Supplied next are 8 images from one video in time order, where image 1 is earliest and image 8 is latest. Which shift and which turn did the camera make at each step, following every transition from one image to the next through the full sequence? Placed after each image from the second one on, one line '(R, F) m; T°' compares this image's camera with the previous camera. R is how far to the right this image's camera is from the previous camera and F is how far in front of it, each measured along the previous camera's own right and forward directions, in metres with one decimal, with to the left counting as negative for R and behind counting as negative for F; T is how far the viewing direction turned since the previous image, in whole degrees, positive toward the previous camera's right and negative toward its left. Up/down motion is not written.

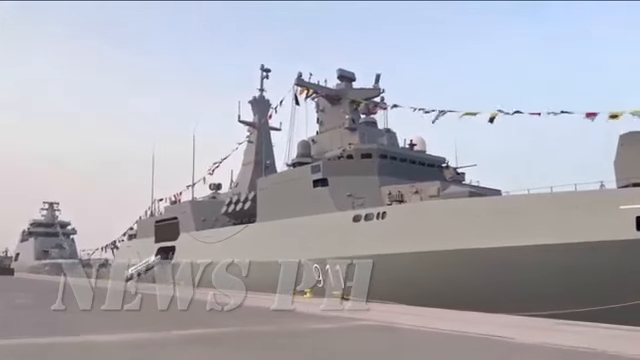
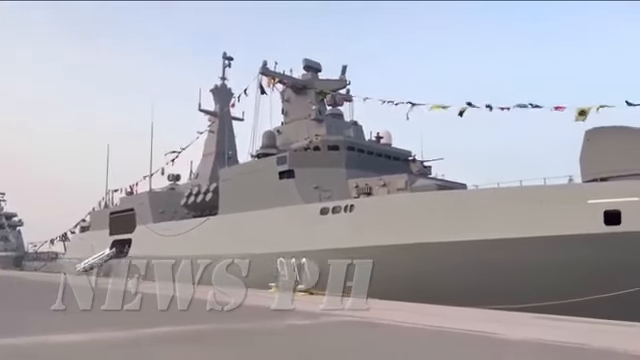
(-0.4, +0.2) m; +5°
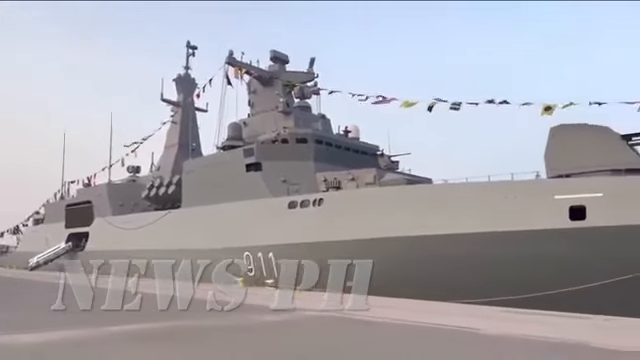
(-0.4, +0.1) m; +5°
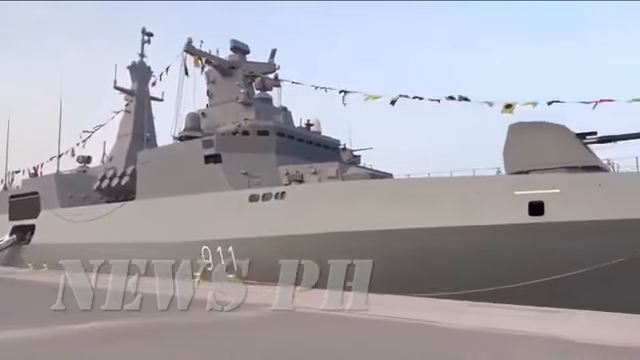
(-0.5, +0.1) m; +6°
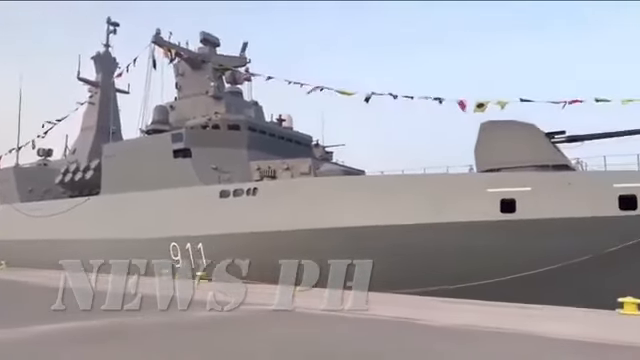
(-0.3, +0.1) m; +4°
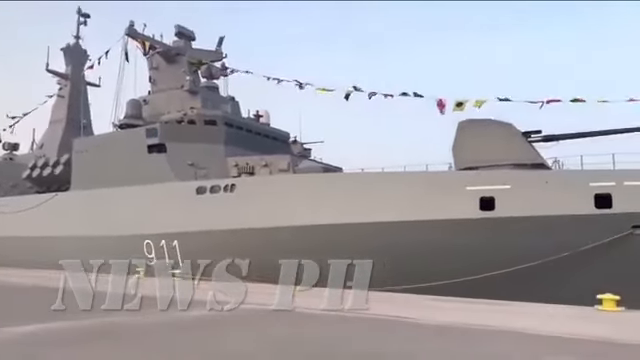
(-0.2, +0.1) m; +3°
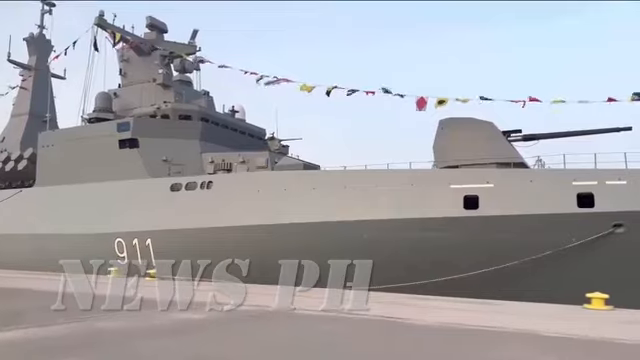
(-0.3, +0.3) m; +4°
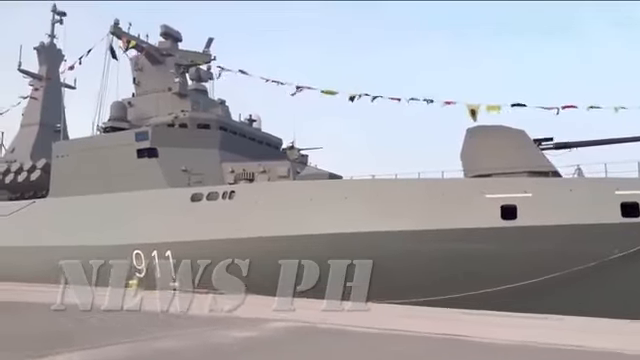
(-0.5, +0.4) m; 0°
